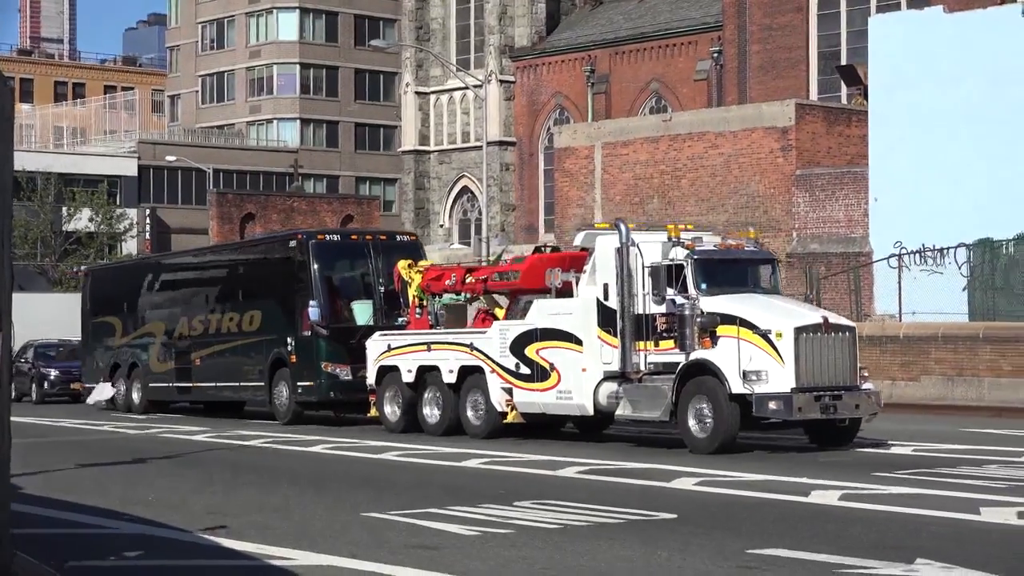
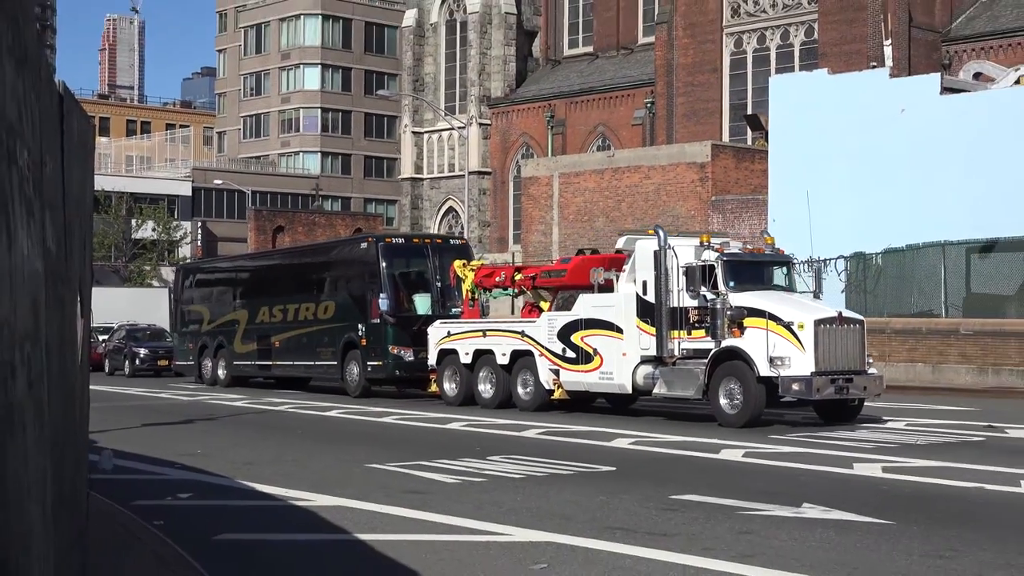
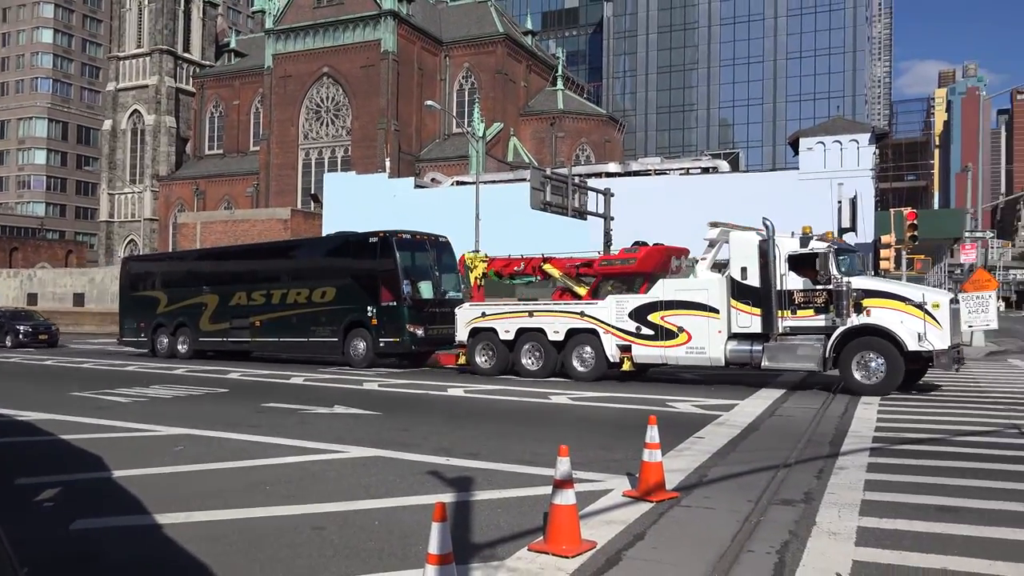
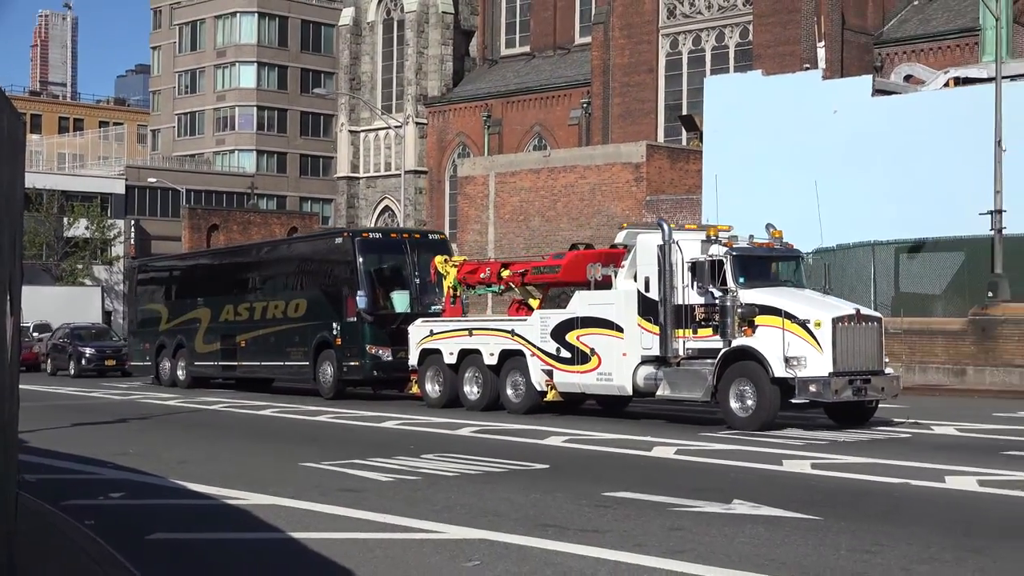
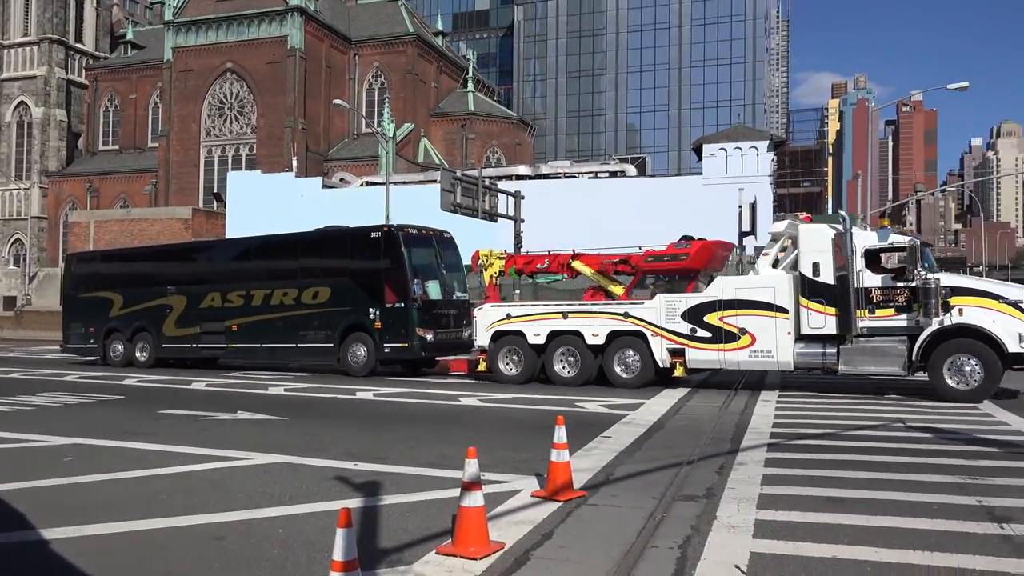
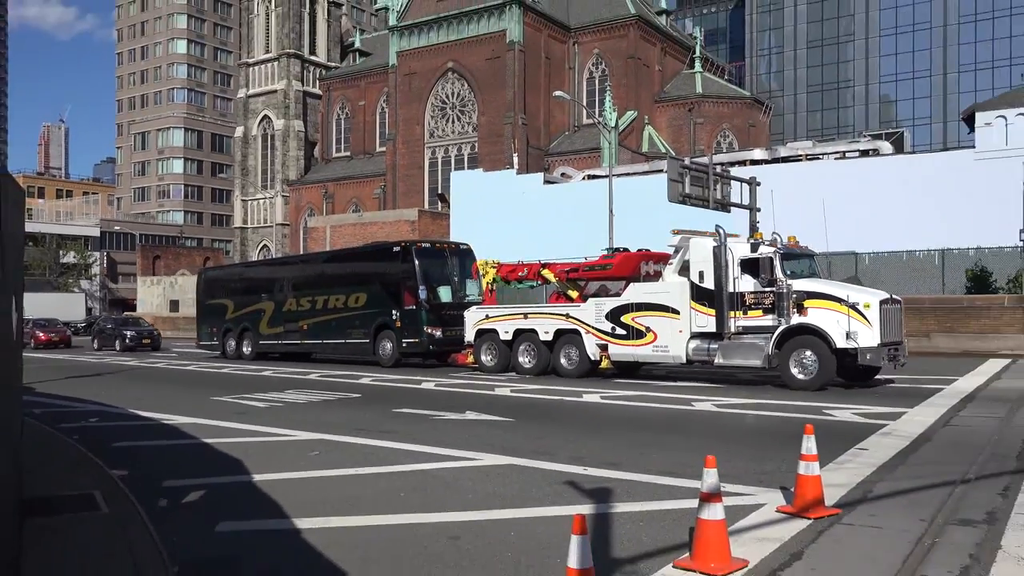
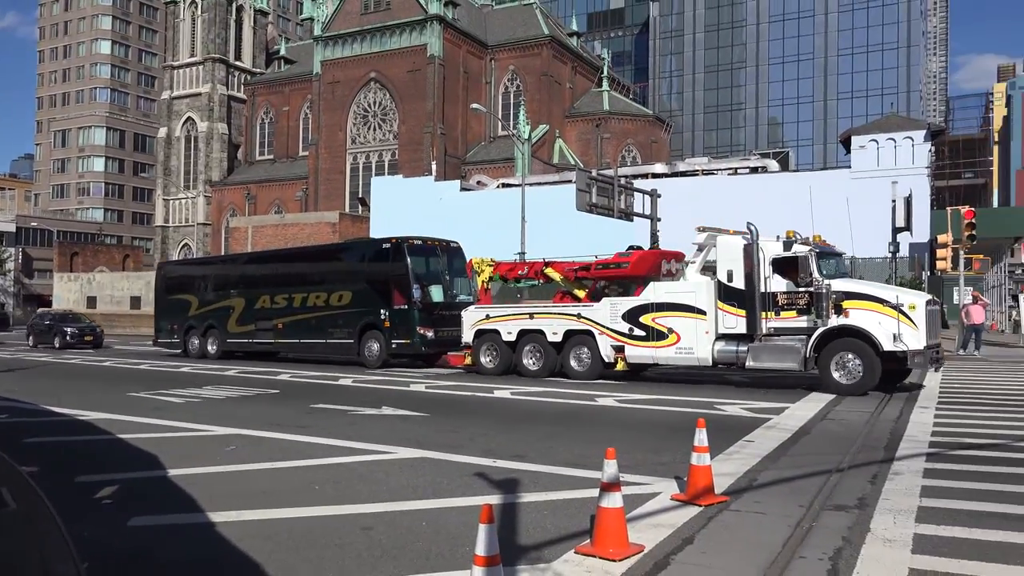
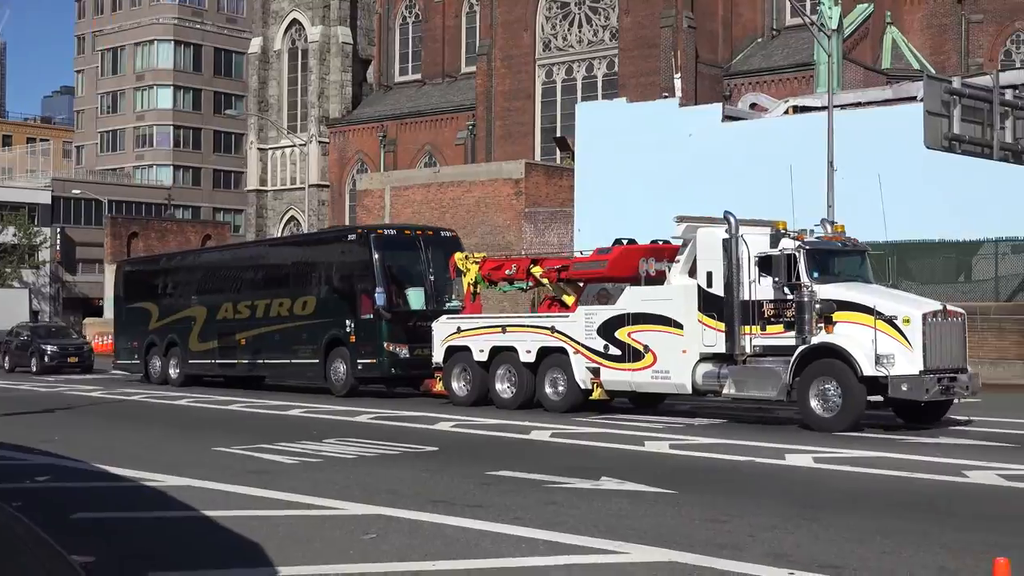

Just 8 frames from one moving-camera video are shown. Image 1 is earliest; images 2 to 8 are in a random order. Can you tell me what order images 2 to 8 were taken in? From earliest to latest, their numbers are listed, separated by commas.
2, 4, 8, 6, 7, 3, 5
